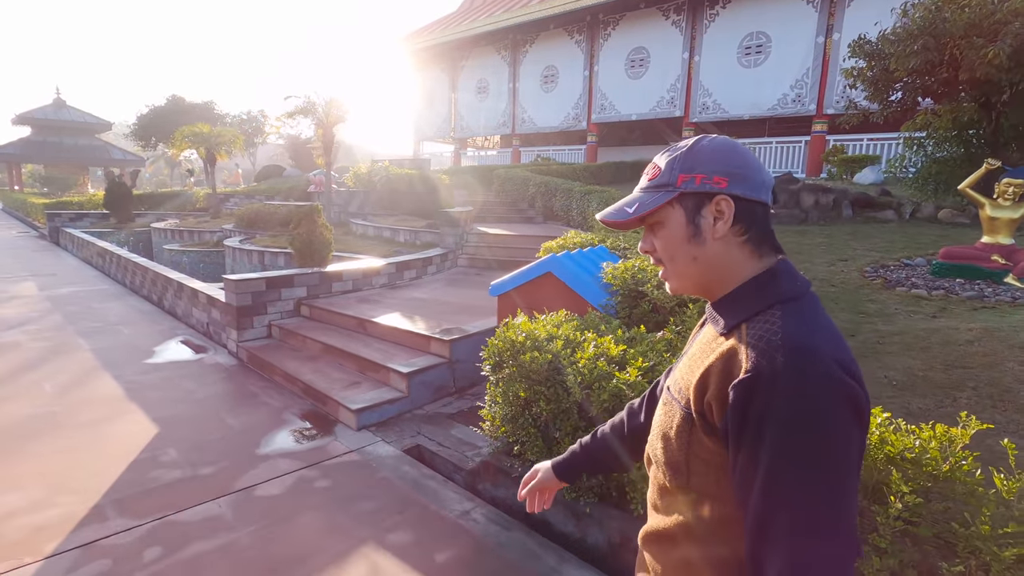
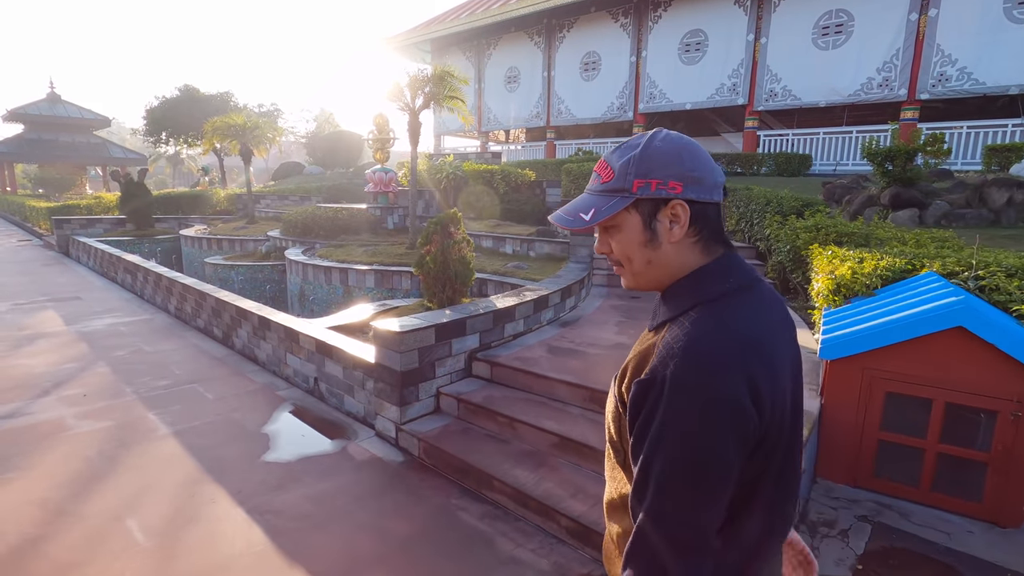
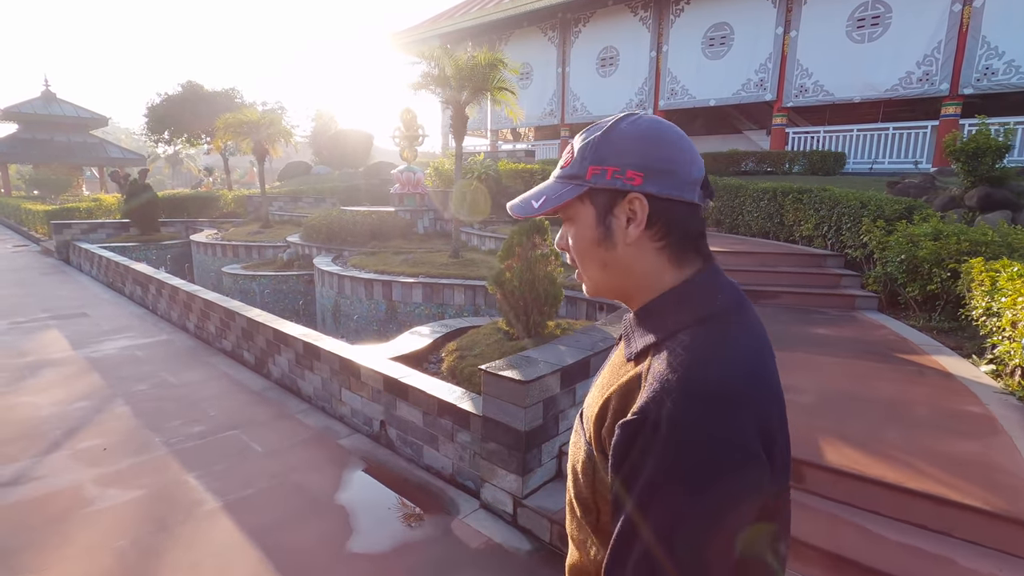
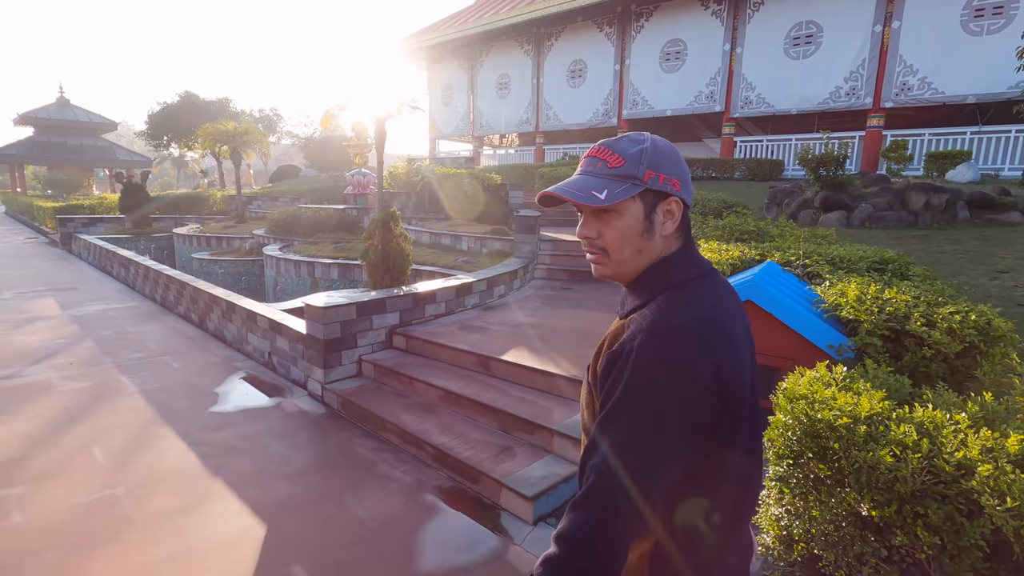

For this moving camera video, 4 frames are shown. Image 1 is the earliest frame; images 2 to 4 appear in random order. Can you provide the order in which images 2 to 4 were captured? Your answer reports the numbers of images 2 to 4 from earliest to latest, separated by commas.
4, 2, 3
